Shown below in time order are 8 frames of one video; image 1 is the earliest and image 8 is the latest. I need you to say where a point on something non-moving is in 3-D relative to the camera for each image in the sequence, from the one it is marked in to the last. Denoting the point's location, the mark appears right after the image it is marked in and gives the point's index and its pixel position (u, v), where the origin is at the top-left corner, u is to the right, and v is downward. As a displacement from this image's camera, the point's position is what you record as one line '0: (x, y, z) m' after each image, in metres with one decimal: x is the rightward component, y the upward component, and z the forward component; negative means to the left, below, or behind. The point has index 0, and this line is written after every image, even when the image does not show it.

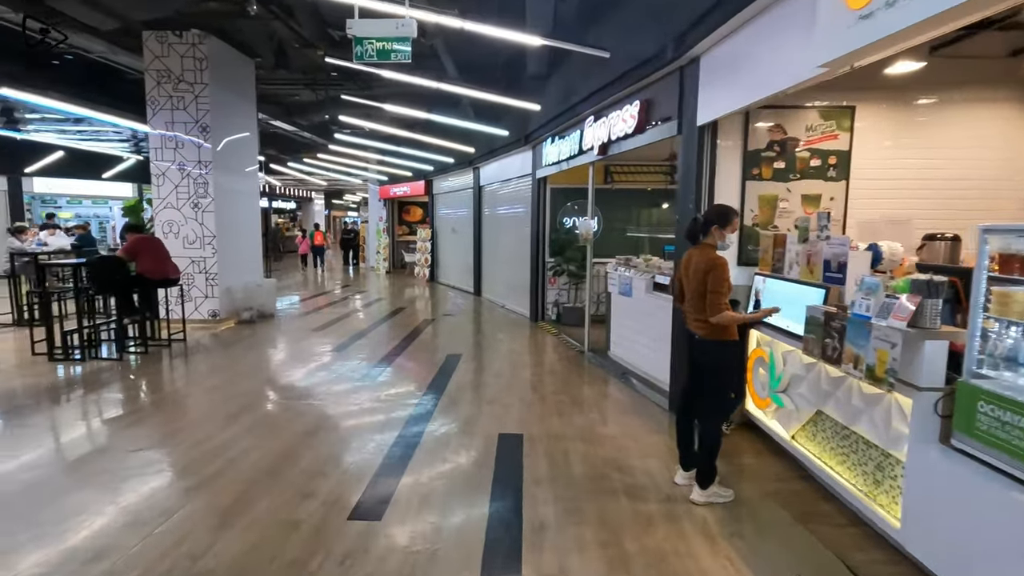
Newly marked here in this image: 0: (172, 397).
0: (-2.9, -0.9, +4.5) m
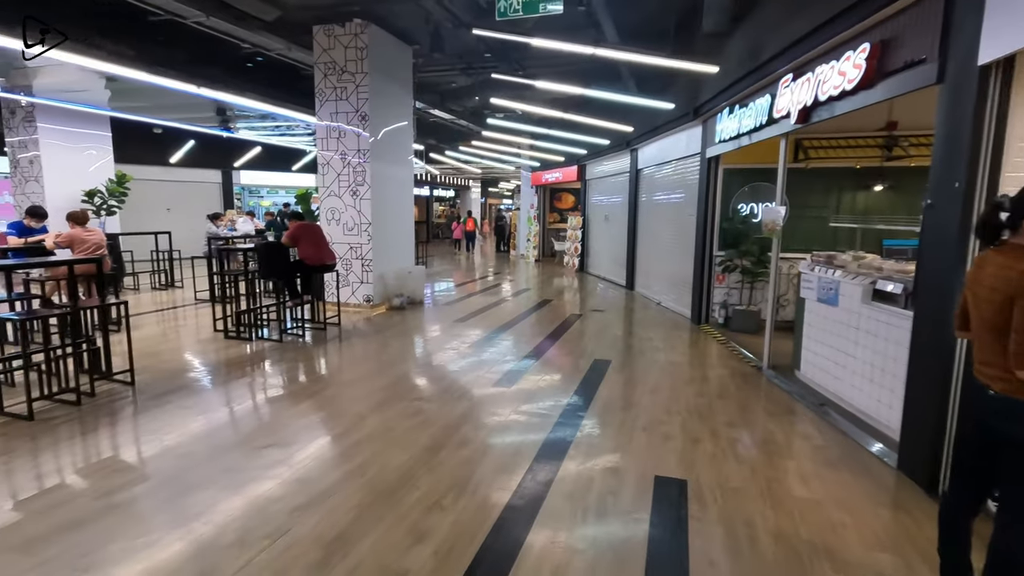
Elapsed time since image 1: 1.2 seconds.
0: (-1.6, -0.7, +4.5) m
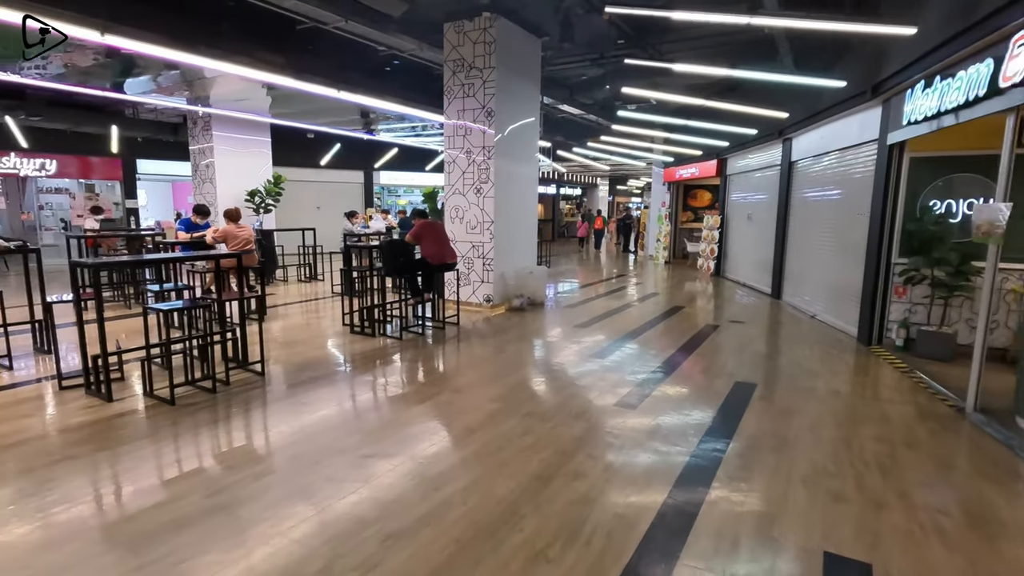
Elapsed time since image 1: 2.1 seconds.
0: (-0.6, -0.7, +4.4) m
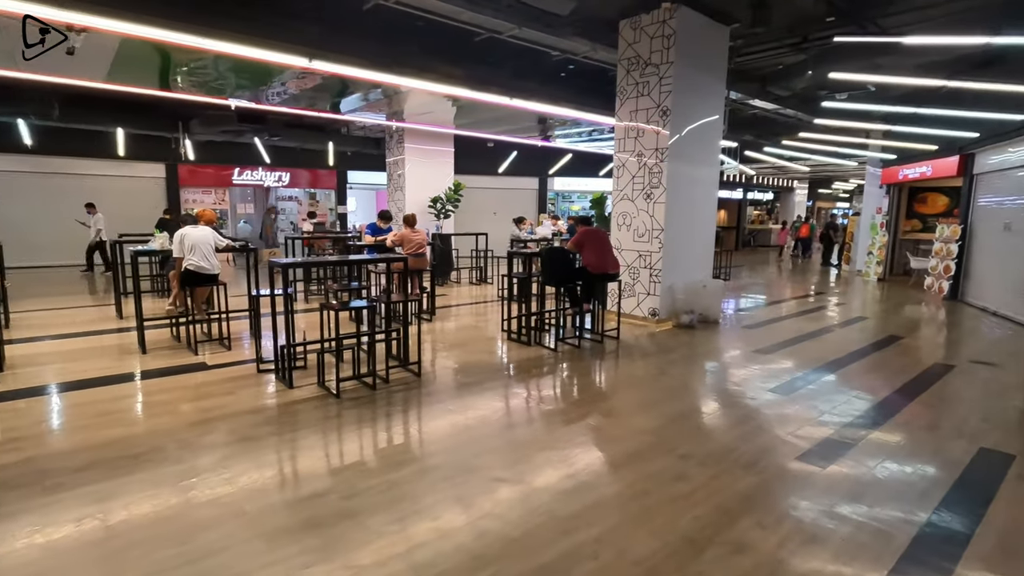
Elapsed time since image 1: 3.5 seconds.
0: (+0.6, -0.8, +4.1) m
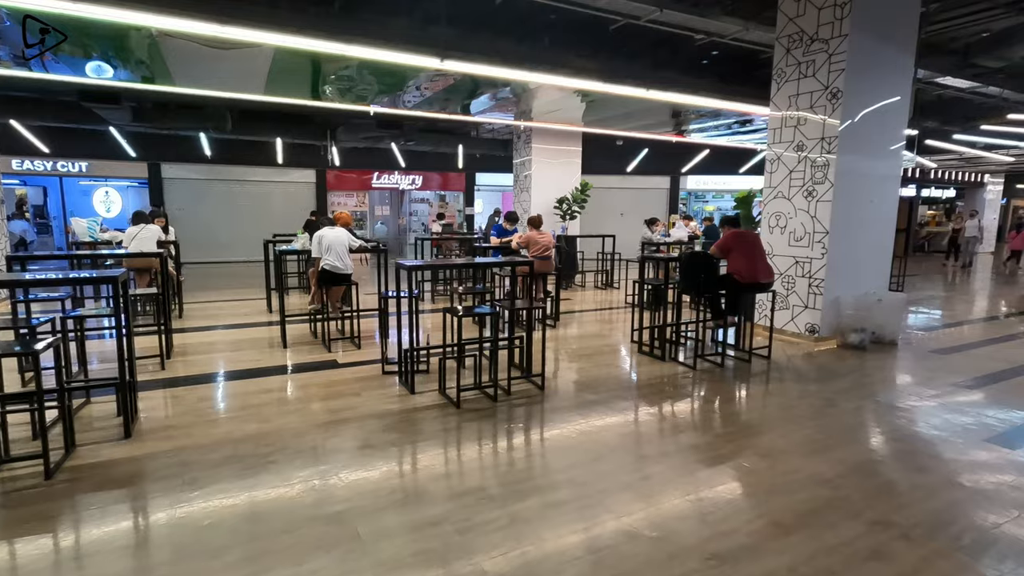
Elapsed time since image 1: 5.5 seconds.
0: (+1.5, -0.9, +3.5) m
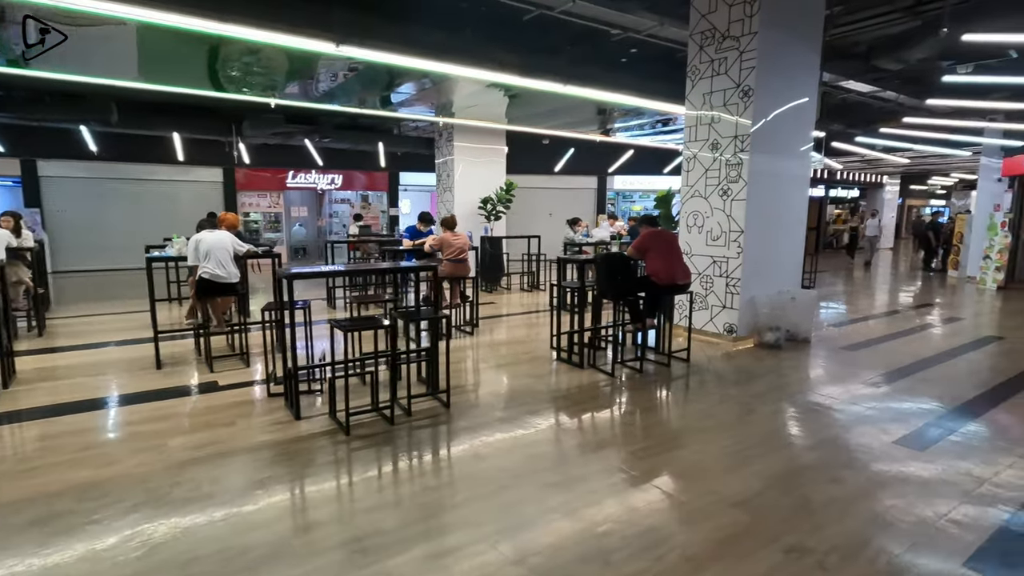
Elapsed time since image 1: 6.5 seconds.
0: (+0.8, -1.0, +3.3) m
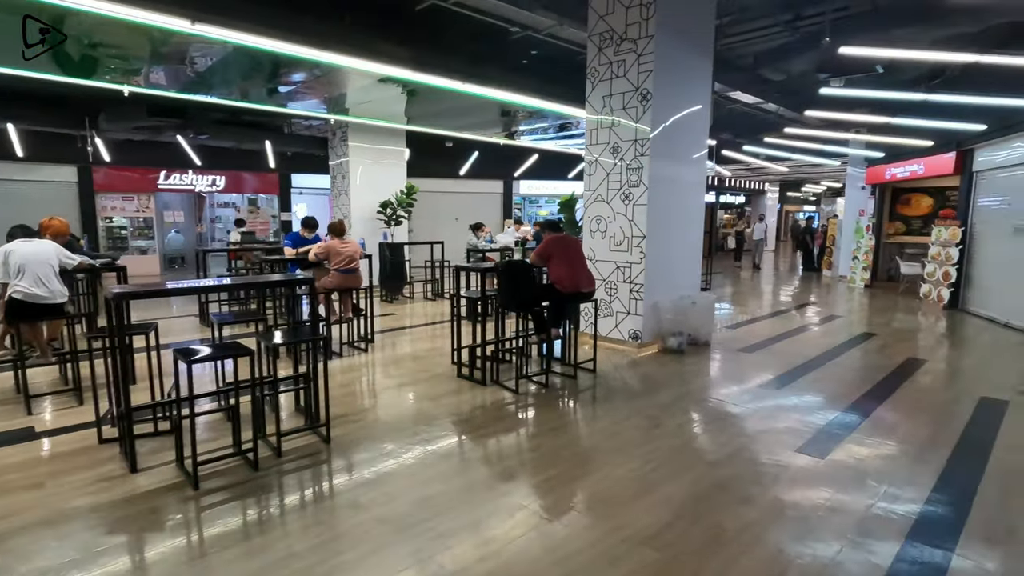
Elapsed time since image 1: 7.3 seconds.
0: (+0.2, -1.0, +3.0) m
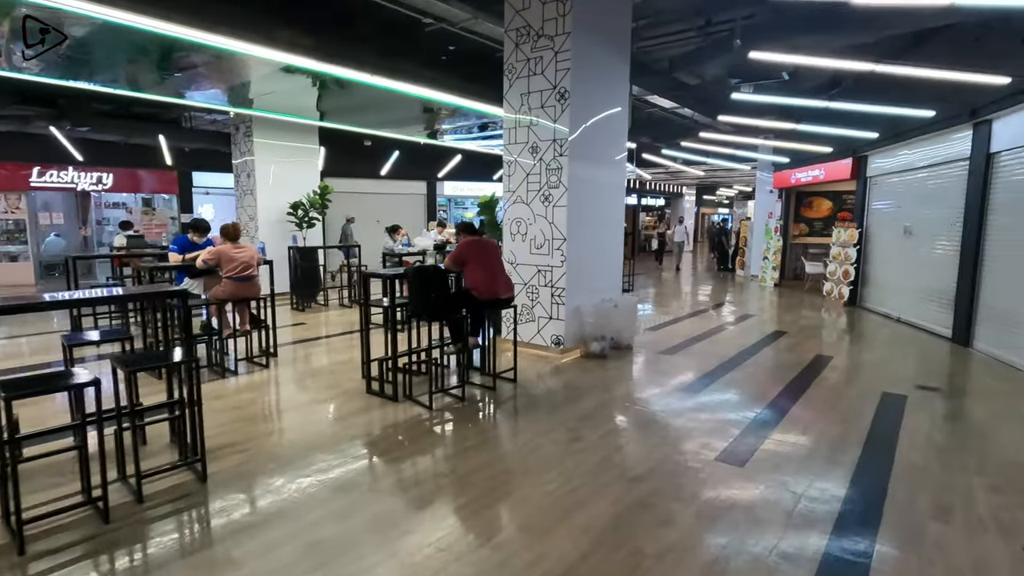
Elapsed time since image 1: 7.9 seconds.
0: (-0.2, -1.1, +2.8) m
